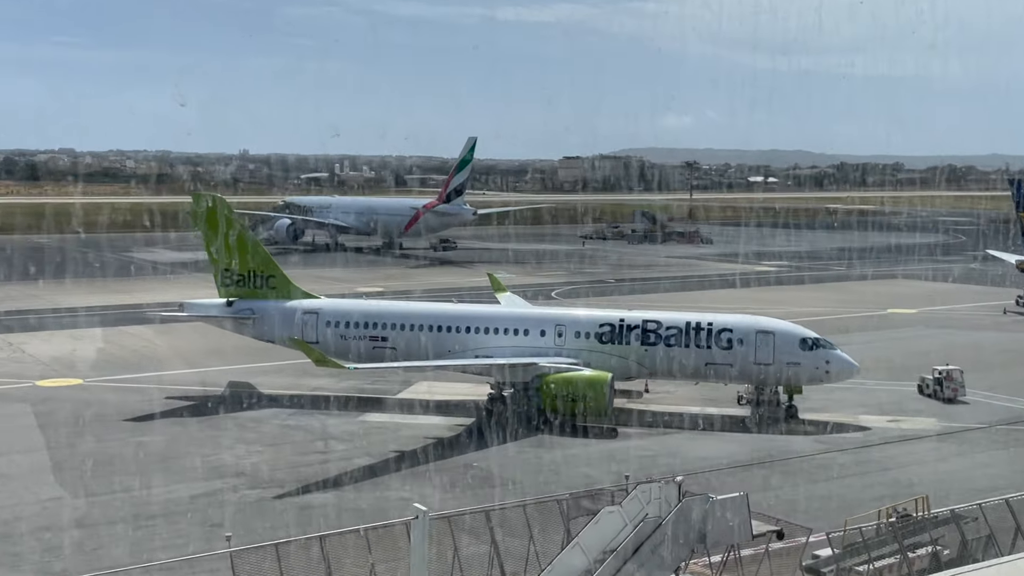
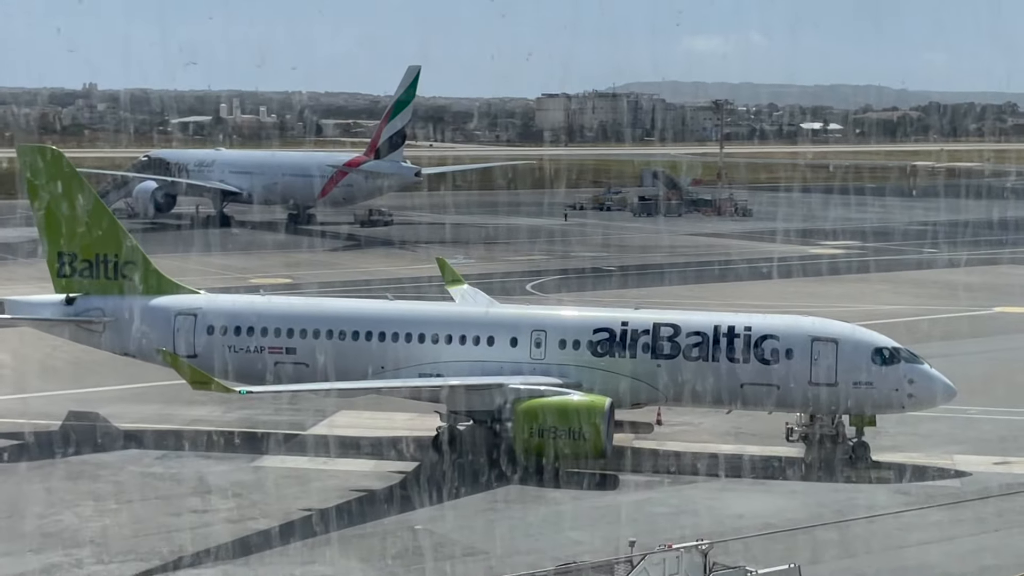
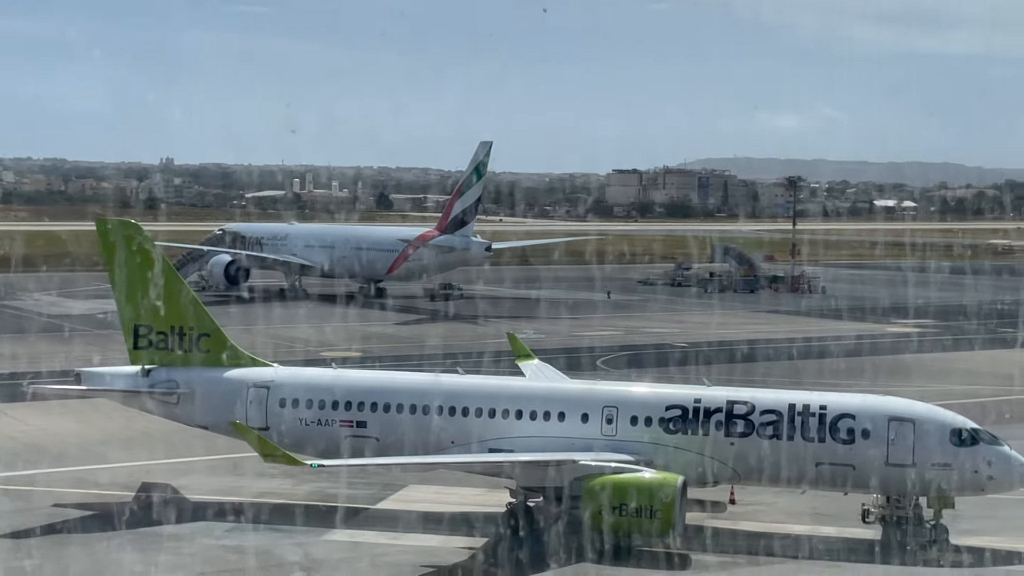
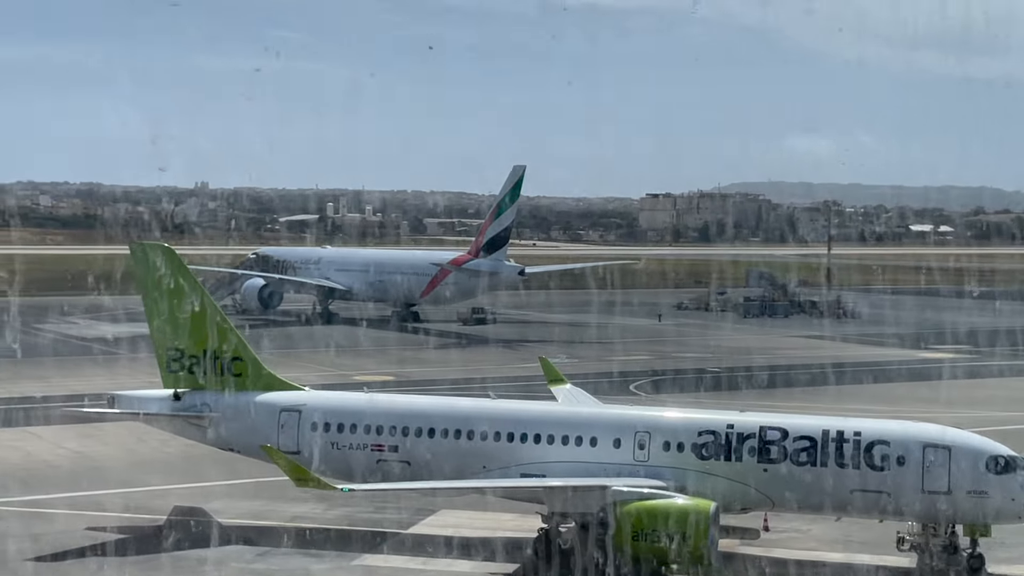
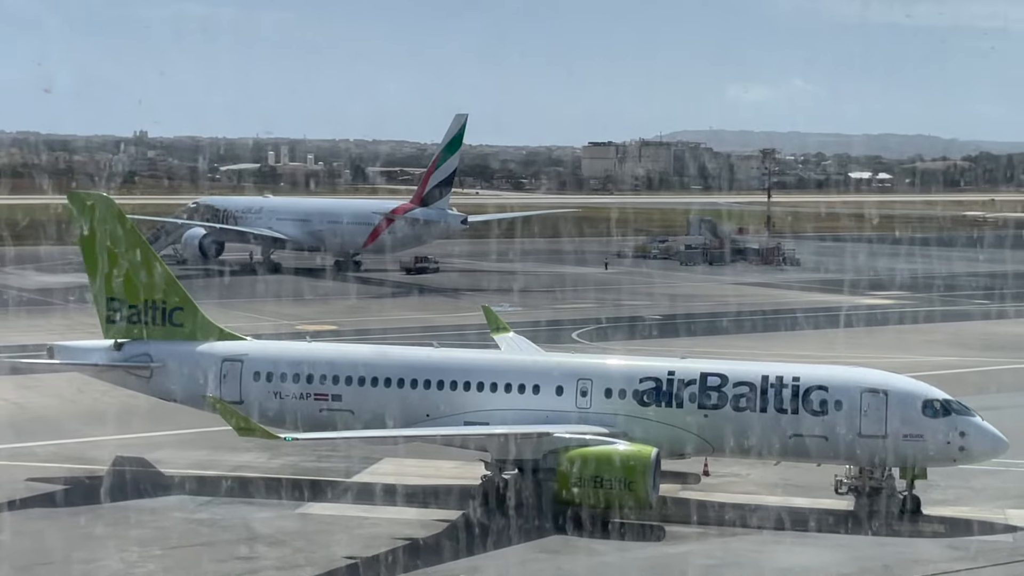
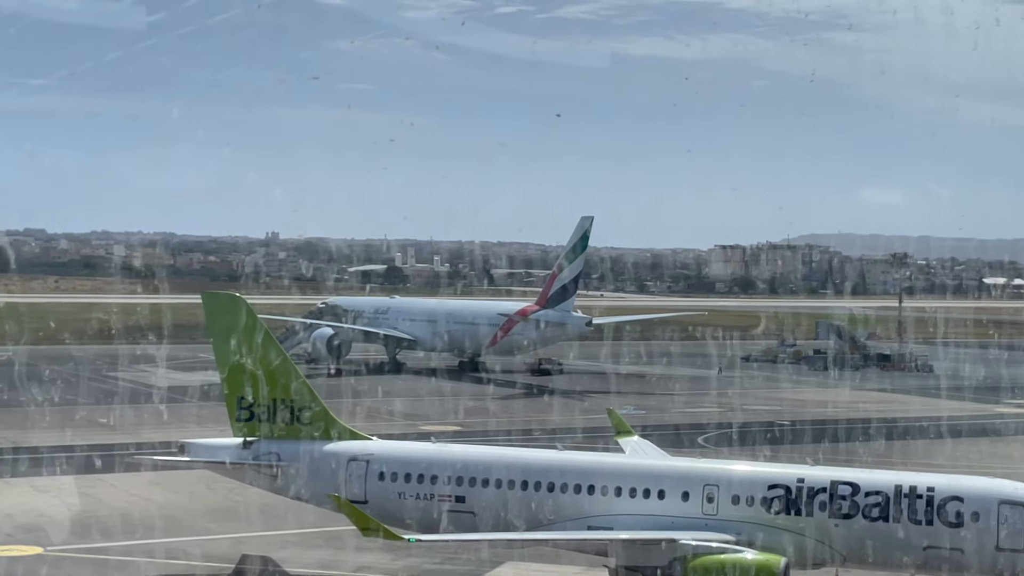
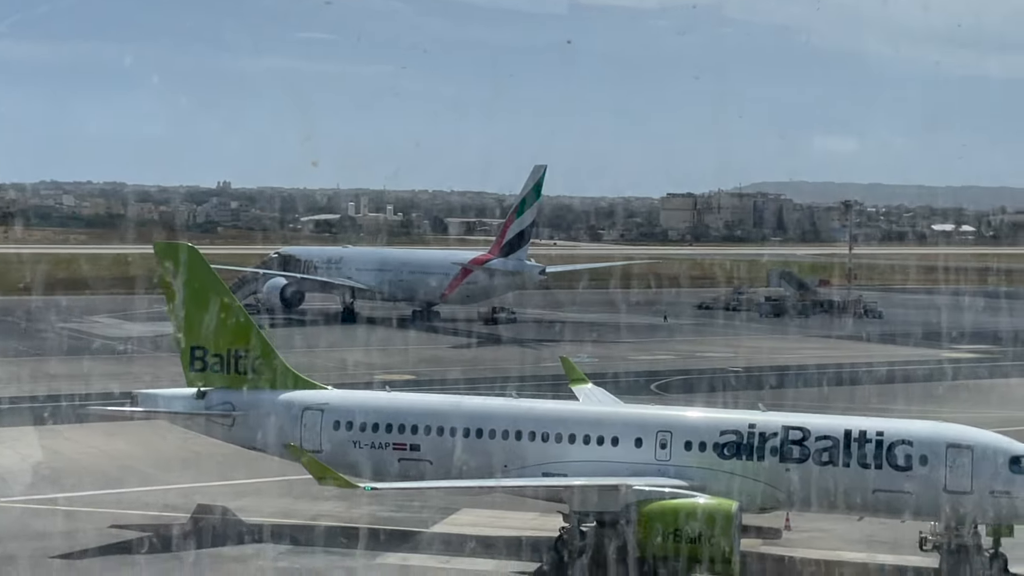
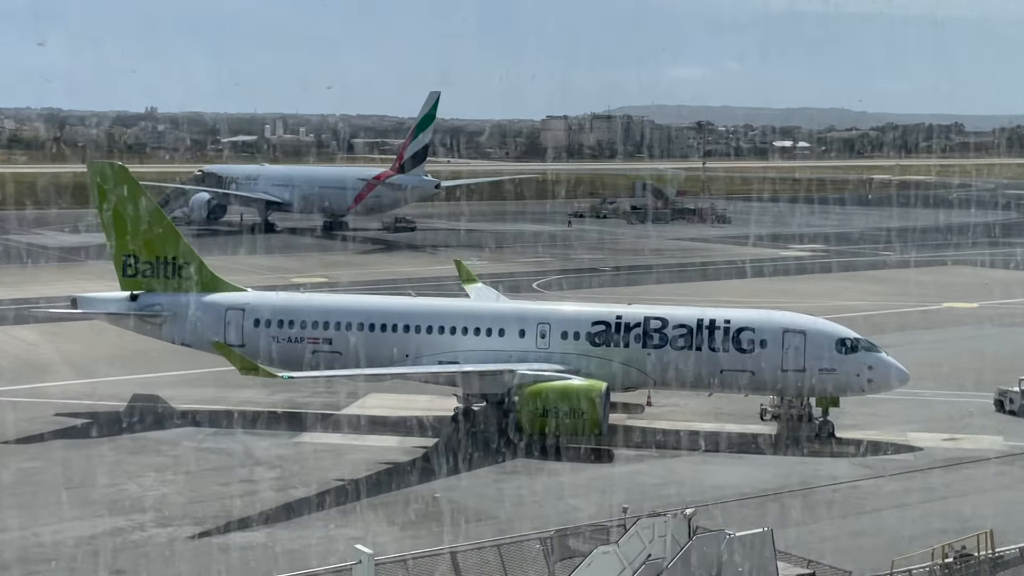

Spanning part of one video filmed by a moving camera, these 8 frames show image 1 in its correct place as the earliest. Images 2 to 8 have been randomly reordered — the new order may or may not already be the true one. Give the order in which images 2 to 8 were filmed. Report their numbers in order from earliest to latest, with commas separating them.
8, 2, 5, 4, 6, 7, 3
